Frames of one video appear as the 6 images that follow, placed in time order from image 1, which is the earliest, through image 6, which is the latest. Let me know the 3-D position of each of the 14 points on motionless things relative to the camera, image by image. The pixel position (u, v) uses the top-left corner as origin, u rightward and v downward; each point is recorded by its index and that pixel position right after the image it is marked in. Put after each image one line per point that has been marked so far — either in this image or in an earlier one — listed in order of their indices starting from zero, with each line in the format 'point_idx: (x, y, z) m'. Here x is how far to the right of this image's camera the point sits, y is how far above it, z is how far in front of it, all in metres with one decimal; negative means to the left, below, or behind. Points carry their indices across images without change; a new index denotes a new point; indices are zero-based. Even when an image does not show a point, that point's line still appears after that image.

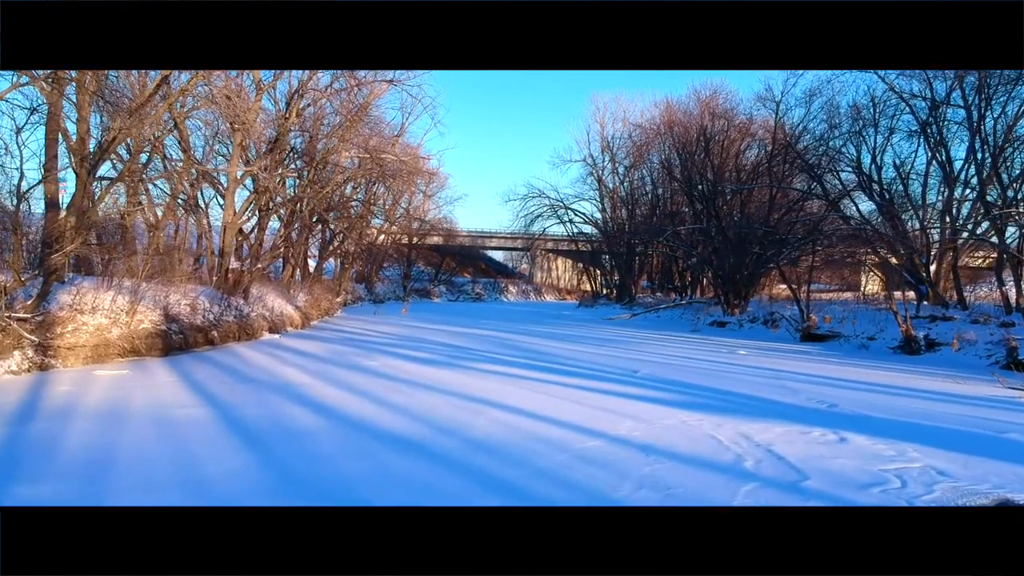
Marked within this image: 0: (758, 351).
0: (+4.9, -1.3, +14.6) m
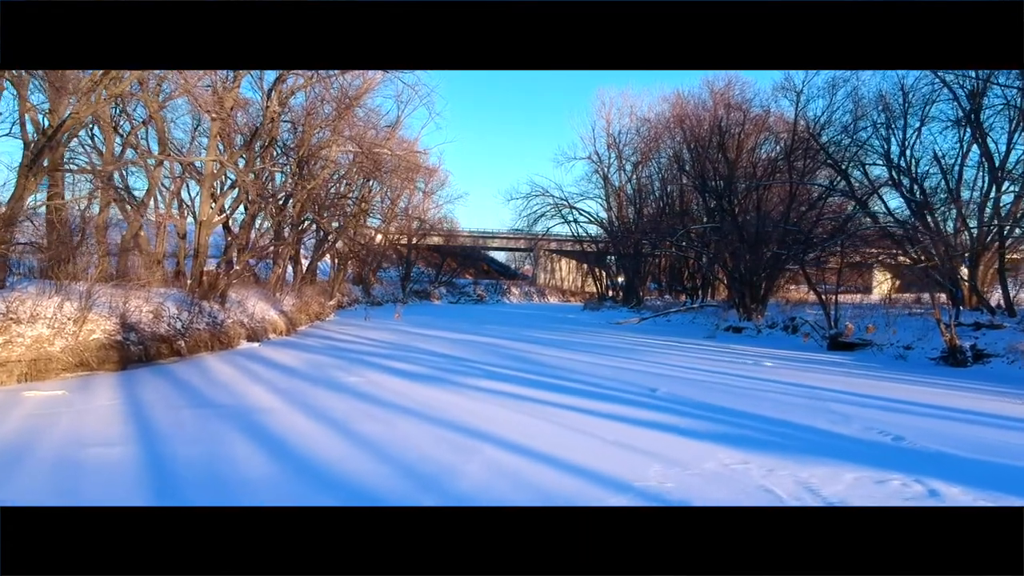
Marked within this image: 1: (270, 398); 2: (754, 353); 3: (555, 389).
0: (+5.0, -1.4, +13.2) m
1: (-2.8, -1.3, +8.5) m
2: (+4.8, -1.3, +14.3) m
3: (+0.6, -1.4, +9.7) m
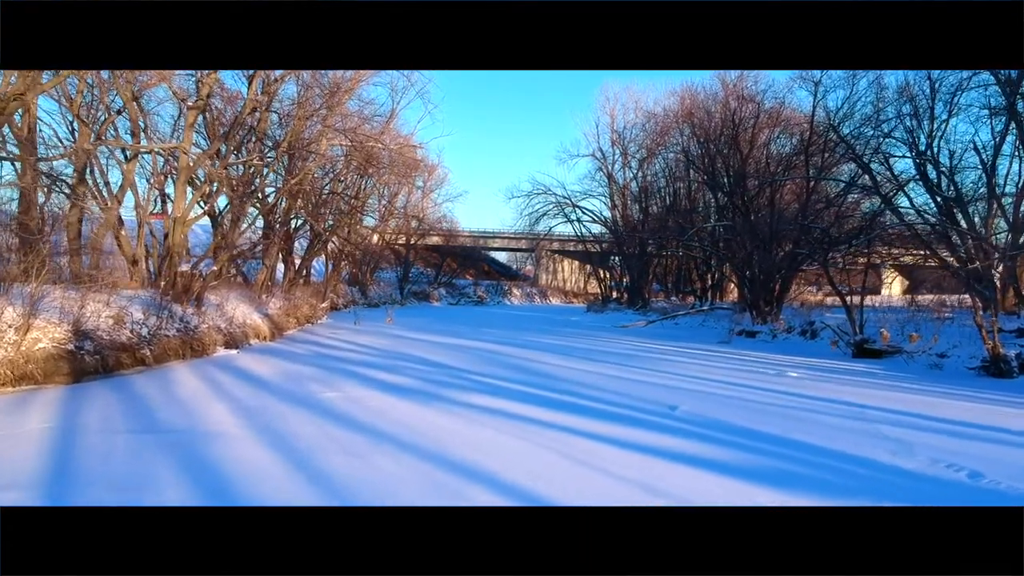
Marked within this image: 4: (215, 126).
0: (+5.0, -1.4, +12.1) m
1: (-2.8, -1.3, +7.3) m
2: (+4.8, -1.3, +13.2) m
3: (+0.6, -1.4, +8.6) m
4: (-6.5, +3.6, +17.2) m
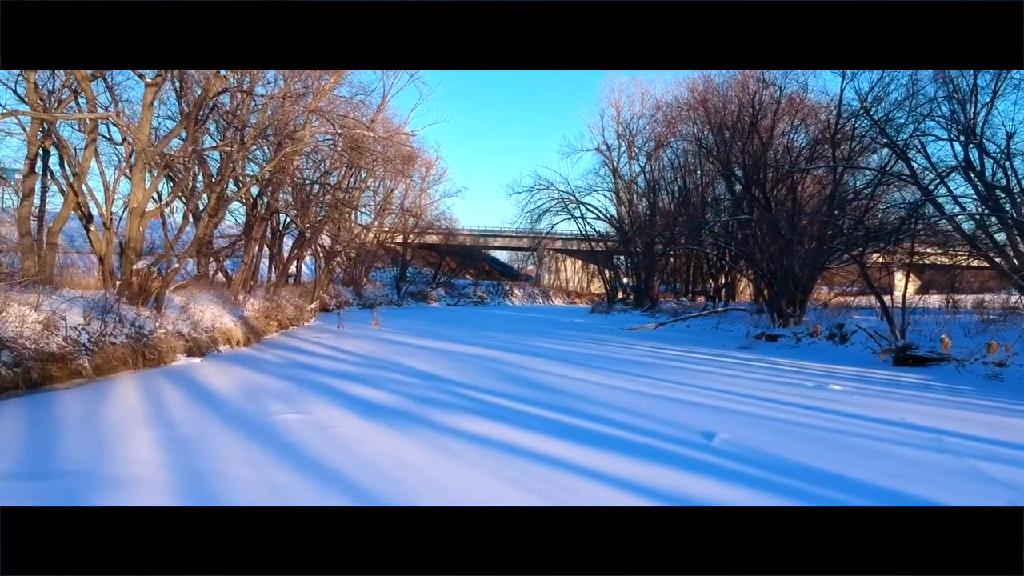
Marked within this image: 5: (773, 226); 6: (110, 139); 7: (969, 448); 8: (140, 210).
0: (+5.0, -1.4, +10.5) m
1: (-2.9, -1.3, +5.8) m
2: (+4.8, -1.3, +11.6) m
3: (+0.5, -1.4, +7.0) m
4: (-6.5, +3.6, +15.6) m
5: (+6.9, +1.6, +19.2) m
6: (-7.4, +2.7, +13.3) m
7: (+4.2, -1.4, +6.6) m
8: (-6.4, +1.3, +12.5) m
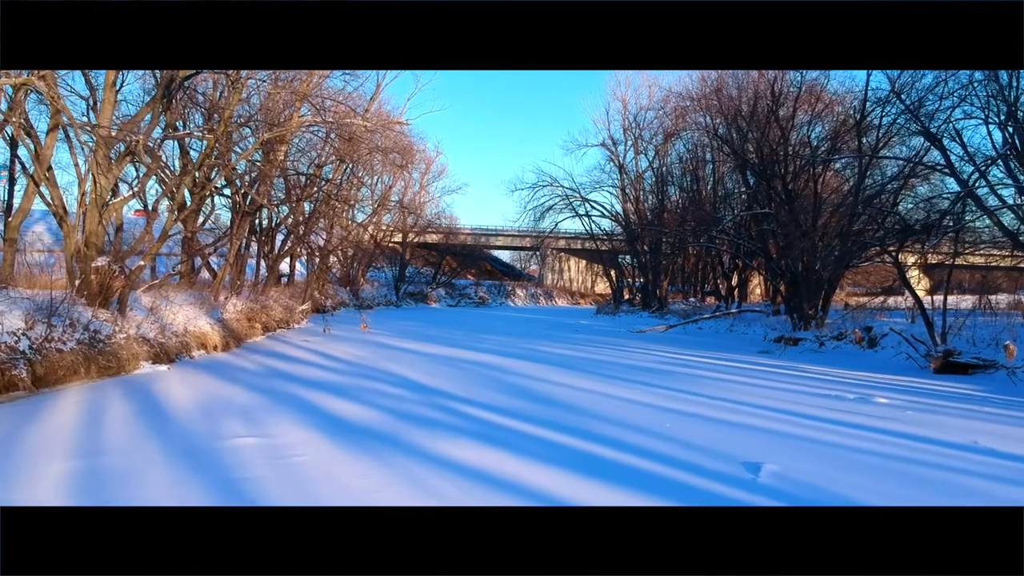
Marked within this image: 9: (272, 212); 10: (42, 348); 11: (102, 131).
0: (+5.0, -1.4, +9.3) m
1: (-2.9, -1.3, +4.6) m
2: (+4.8, -1.3, +10.4) m
3: (+0.5, -1.4, +5.8) m
4: (-6.5, +3.6, +14.4) m
5: (+6.9, +1.6, +18.0) m
6: (-7.3, +2.7, +12.1) m
7: (+4.2, -1.4, +5.4) m
8: (-6.4, +1.3, +11.3) m
9: (-5.6, +1.8, +17.1) m
10: (-5.5, -0.7, +8.6) m
11: (-6.2, +2.3, +11.0) m
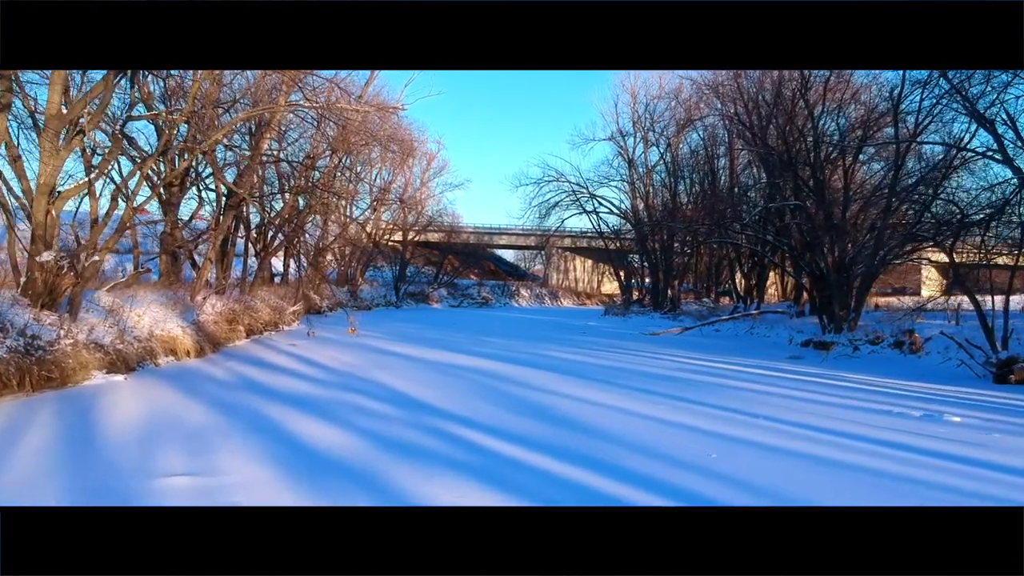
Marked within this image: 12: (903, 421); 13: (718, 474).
0: (+5.0, -1.4, +7.9) m
1: (-2.8, -1.3, +3.2) m
2: (+4.9, -1.3, +9.0) m
3: (+0.6, -1.4, +4.4) m
4: (-6.4, +3.6, +13.1) m
5: (+7.1, +1.6, +16.6) m
6: (-7.3, +2.7, +10.8) m
7: (+4.3, -1.4, +4.0) m
8: (-6.3, +1.4, +10.0) m
9: (-5.5, +1.8, +15.7) m
10: (-5.5, -0.7, +7.2) m
11: (-6.1, +2.4, +9.7) m
12: (+4.2, -1.4, +7.7) m
13: (+1.5, -1.4, +5.4) m
